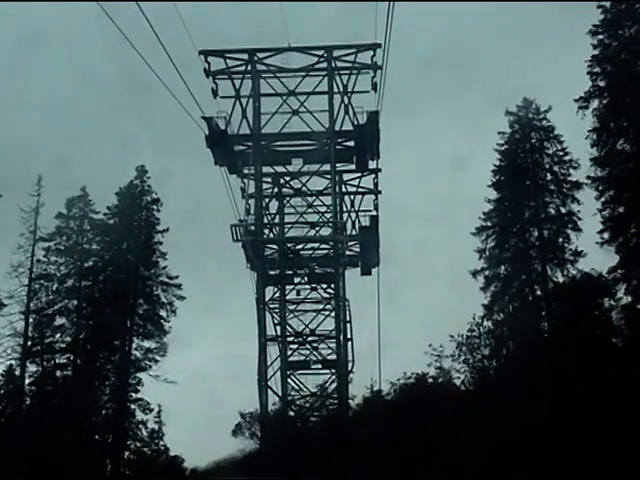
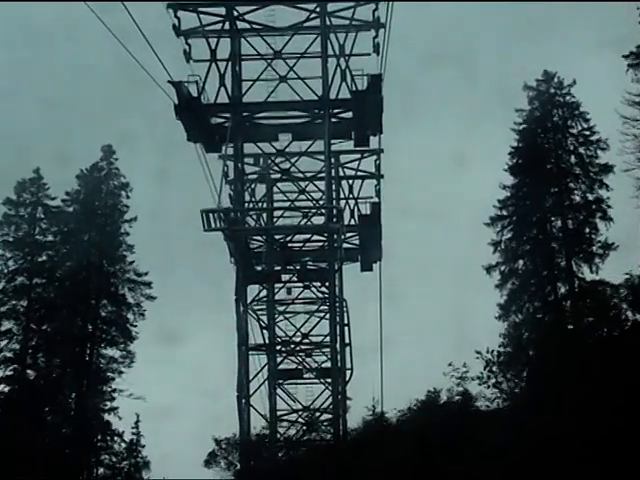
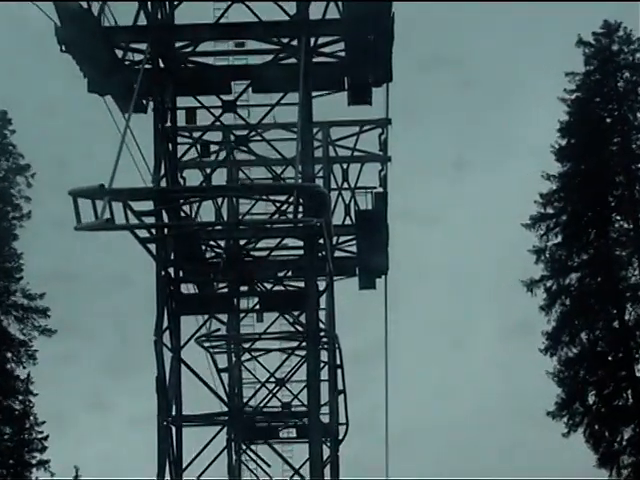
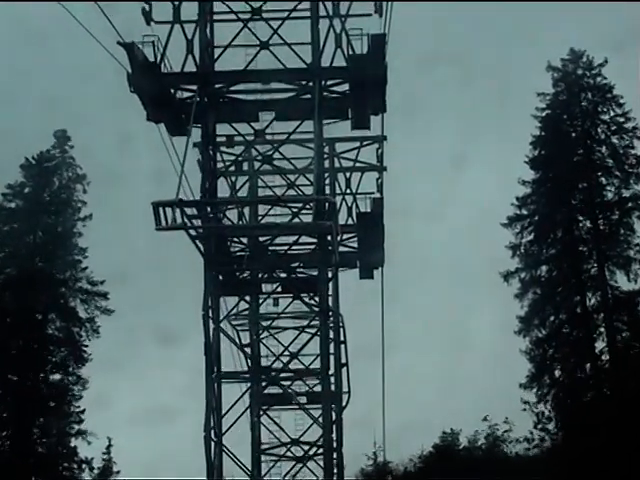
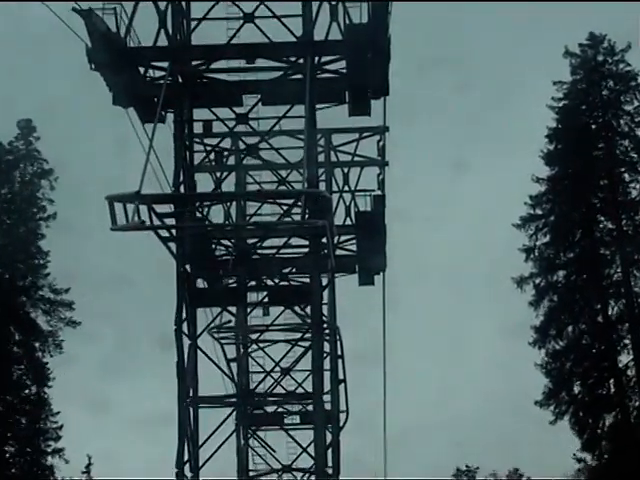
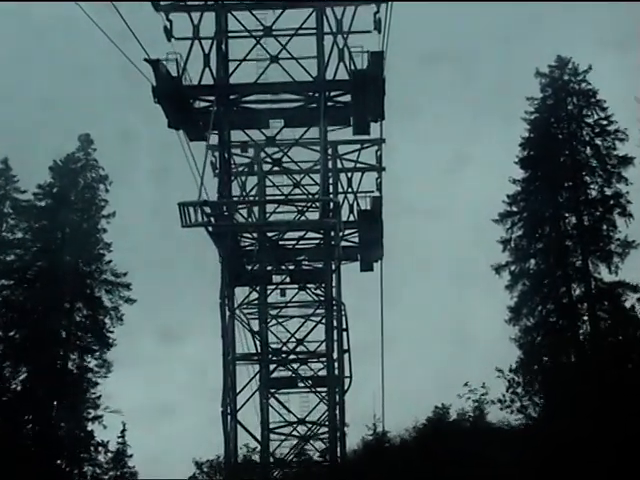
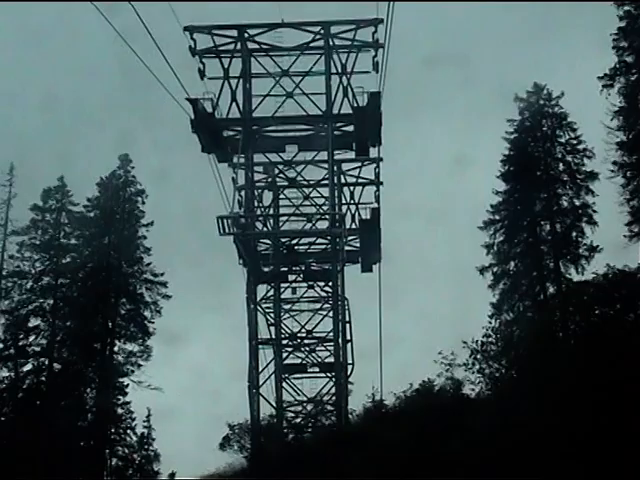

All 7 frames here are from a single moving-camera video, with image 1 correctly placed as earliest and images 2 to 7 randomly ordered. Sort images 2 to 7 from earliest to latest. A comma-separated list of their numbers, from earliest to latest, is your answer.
7, 2, 6, 4, 5, 3
